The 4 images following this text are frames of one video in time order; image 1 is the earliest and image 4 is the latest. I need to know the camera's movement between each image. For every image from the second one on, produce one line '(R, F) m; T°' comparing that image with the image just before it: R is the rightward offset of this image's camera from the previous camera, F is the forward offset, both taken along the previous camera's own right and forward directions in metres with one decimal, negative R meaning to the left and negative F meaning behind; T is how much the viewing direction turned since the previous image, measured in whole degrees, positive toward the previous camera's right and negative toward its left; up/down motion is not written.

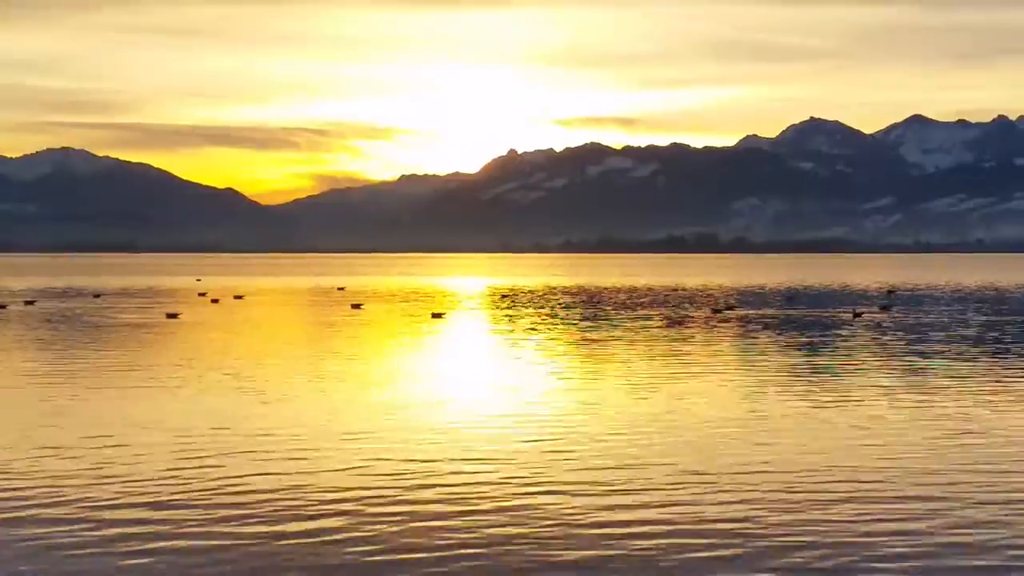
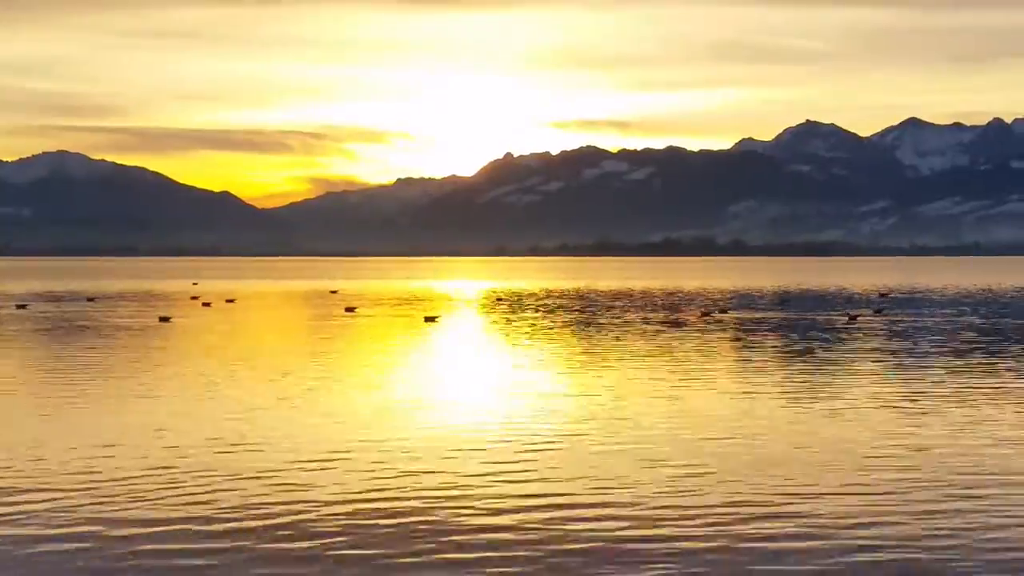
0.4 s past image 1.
(-1.6, -0.4) m; 0°
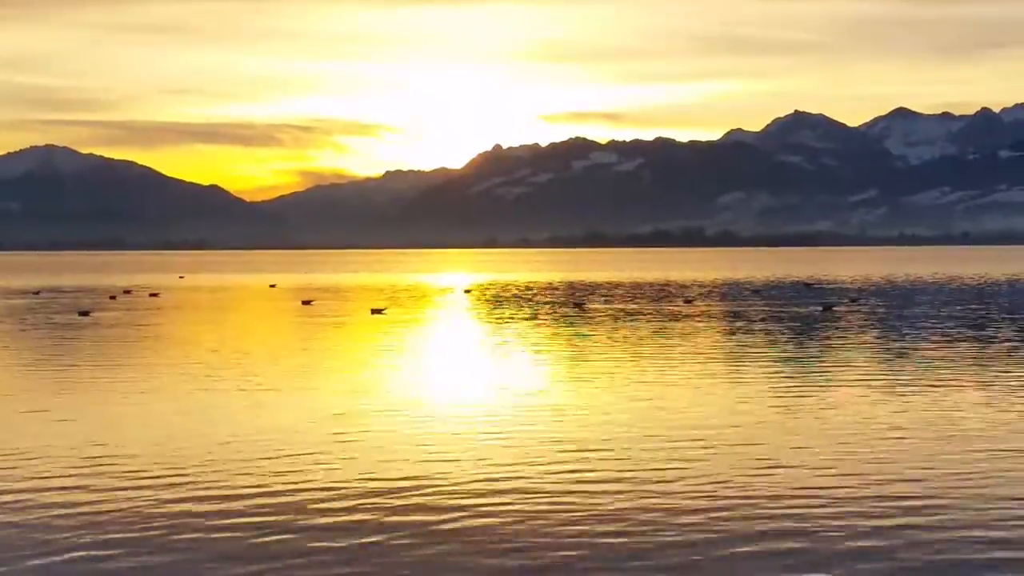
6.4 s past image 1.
(+0.6, +0.8) m; 0°
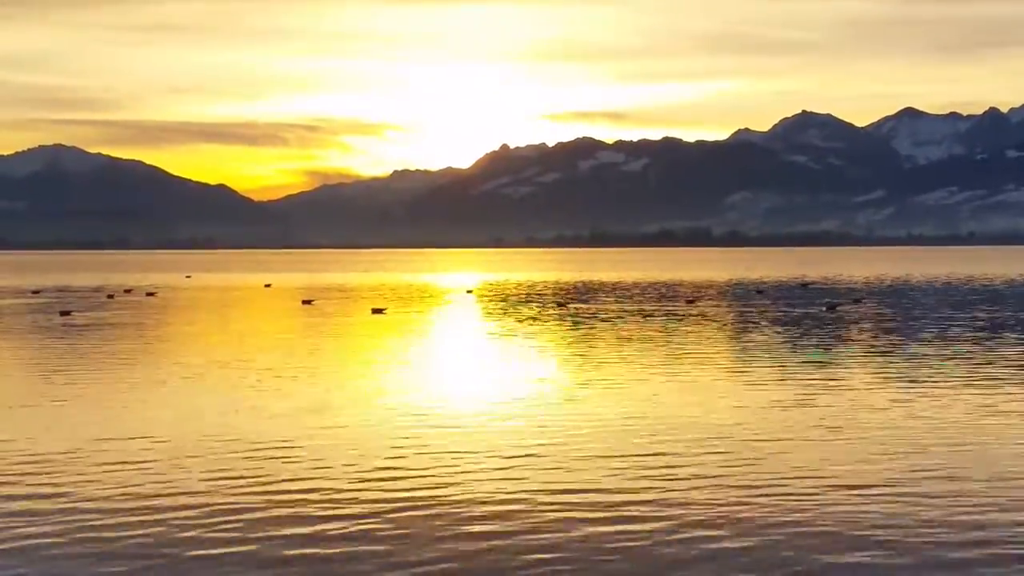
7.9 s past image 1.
(+0.1, +0.3) m; 0°
